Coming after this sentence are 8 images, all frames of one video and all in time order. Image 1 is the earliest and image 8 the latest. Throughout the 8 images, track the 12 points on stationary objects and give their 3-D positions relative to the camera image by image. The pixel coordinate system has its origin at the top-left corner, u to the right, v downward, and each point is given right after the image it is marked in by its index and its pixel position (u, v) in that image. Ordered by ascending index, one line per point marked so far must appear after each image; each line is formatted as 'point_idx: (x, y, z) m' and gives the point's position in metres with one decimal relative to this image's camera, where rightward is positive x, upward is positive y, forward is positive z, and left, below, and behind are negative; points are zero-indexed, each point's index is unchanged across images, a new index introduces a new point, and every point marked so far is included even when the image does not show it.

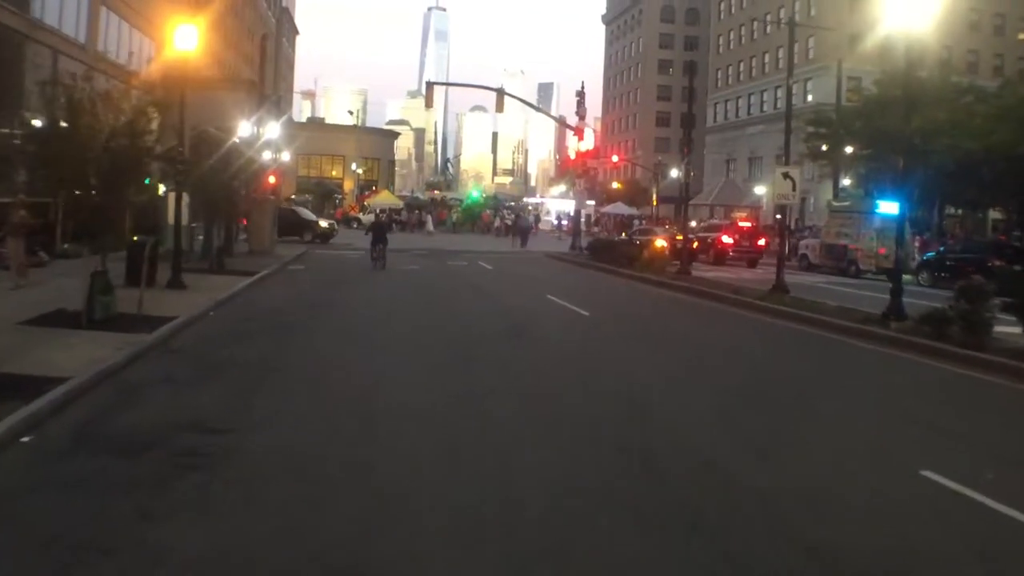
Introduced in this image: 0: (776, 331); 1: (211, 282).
0: (+4.8, -0.8, +17.2) m
1: (-6.2, +0.1, +18.6) m
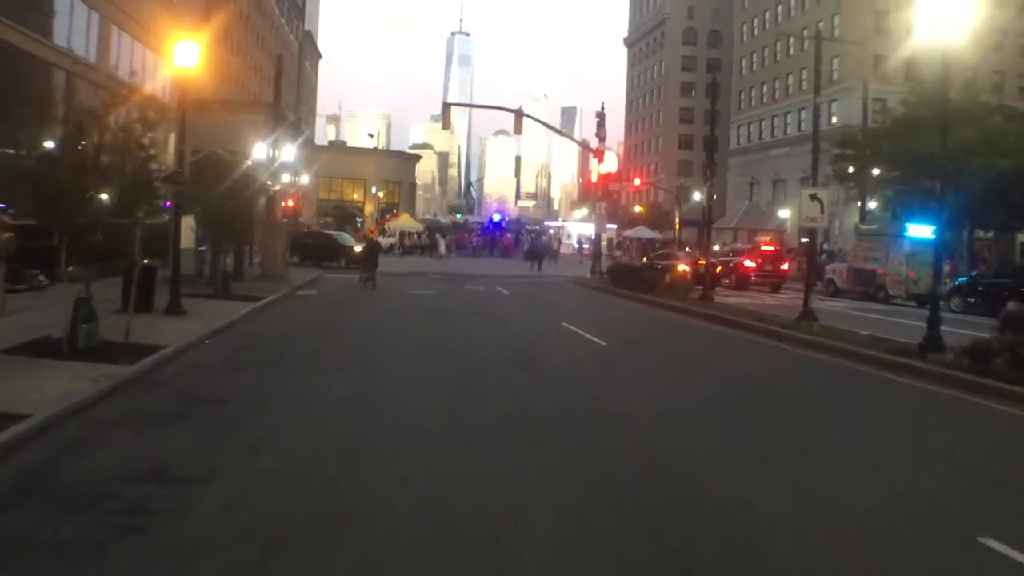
0: (+5.0, -1.3, +16.3) m
1: (-5.9, -0.4, +18.0) m
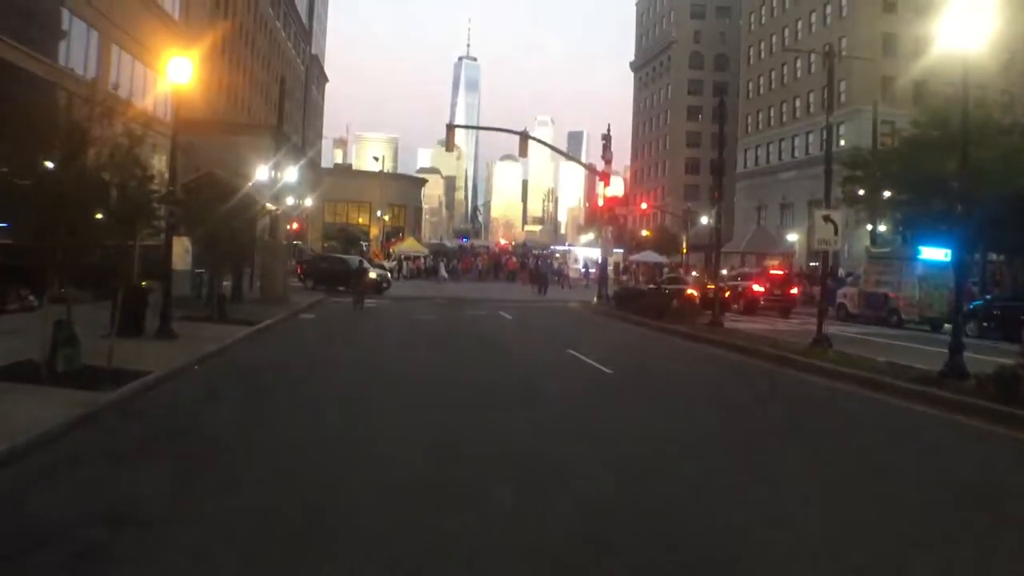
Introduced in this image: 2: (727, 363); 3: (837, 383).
0: (+5.1, -1.8, +15.6) m
1: (-5.9, -0.8, +17.4) m
2: (+4.4, -1.6, +18.7) m
3: (+5.8, -1.7, +16.3) m
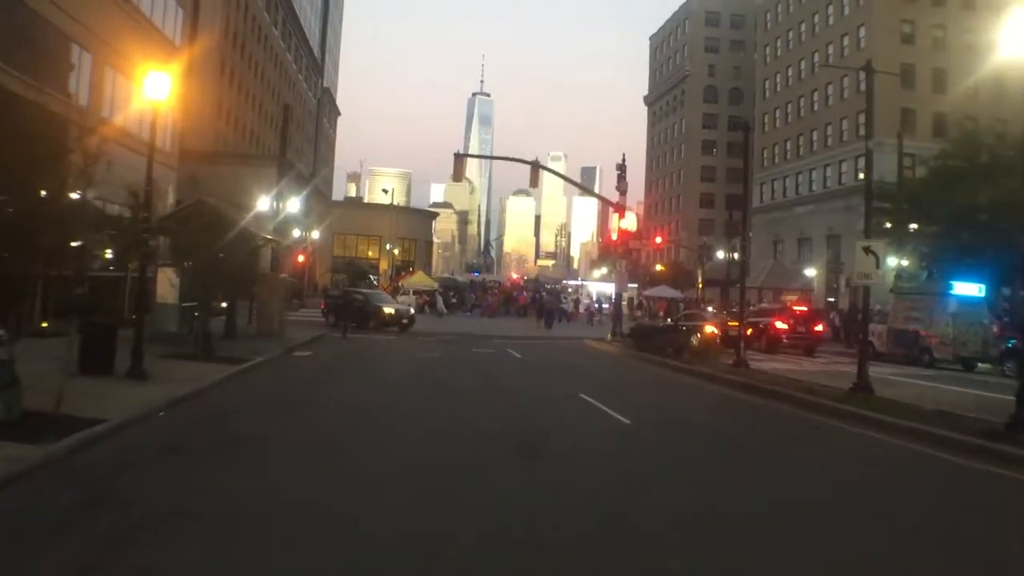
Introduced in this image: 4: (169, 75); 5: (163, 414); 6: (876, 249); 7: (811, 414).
0: (+5.2, -2.3, +14.0) m
1: (-5.7, -1.5, +16.0) m
2: (+4.6, -2.3, +17.1) m
3: (+5.9, -2.3, +14.7) m
4: (-5.1, +3.2, +13.7) m
5: (-4.7, -1.7, +12.3) m
6: (+7.2, +0.8, +18.4) m
7: (+5.4, -2.3, +16.6) m
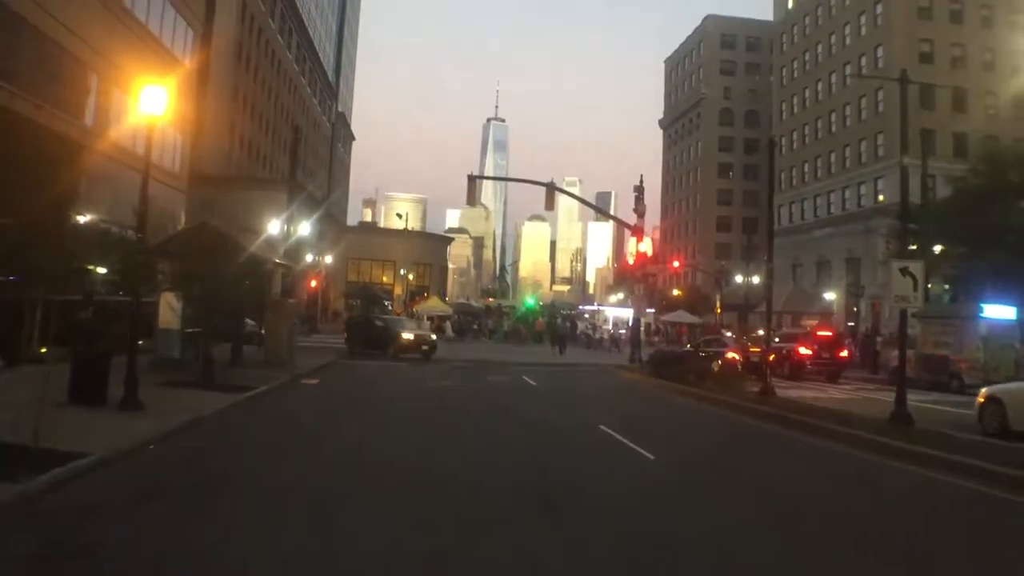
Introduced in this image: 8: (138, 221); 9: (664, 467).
0: (+5.4, -2.7, +13.1) m
1: (-5.5, -1.9, +15.3) m
2: (+4.9, -2.7, +16.2) m
3: (+6.1, -2.7, +13.7) m
4: (-4.9, +2.8, +13.1) m
5: (-4.6, -2.0, +11.6) m
6: (+7.5, +0.3, +17.6) m
7: (+5.6, -2.7, +15.7) m
8: (-7.6, +1.3, +18.0) m
9: (+2.2, -2.6, +13.5) m
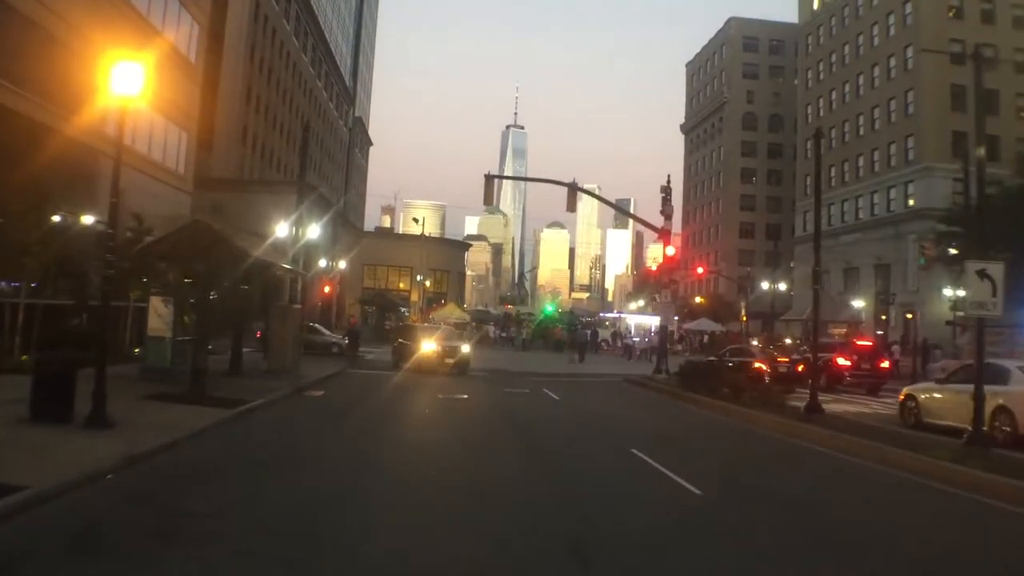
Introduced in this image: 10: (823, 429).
0: (+5.6, -2.7, +11.3) m
1: (-5.2, -1.9, +13.7) m
2: (+5.2, -2.8, +14.5) m
3: (+6.3, -2.7, +12.0) m
4: (-4.7, +2.8, +11.6) m
5: (-4.3, -2.0, +10.0) m
6: (+7.9, +0.2, +15.8) m
7: (+5.9, -2.8, +13.9) m
8: (-7.2, +1.3, +16.6) m
9: (+2.5, -2.7, +11.8) m
10: (+5.8, -2.7, +18.2) m
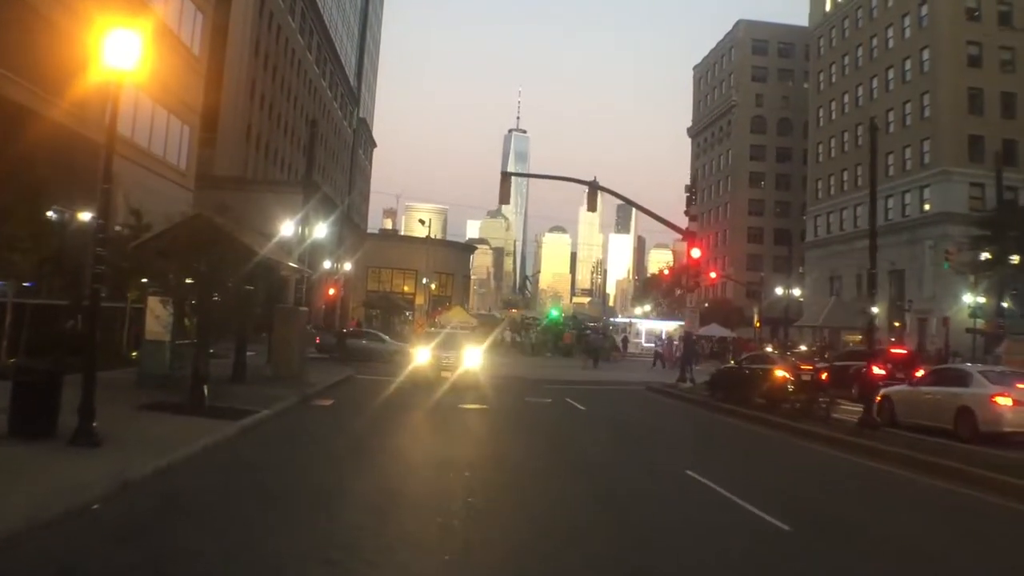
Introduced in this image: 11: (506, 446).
0: (+6.1, -2.8, +10.0) m
1: (-4.7, -1.9, +12.4) m
2: (+5.6, -2.9, +13.1) m
3: (+6.8, -2.8, +10.6) m
4: (-4.2, +2.8, +10.2) m
5: (-3.9, -2.0, +8.7) m
6: (+8.4, +0.1, +14.4) m
7: (+6.4, -2.8, +12.5) m
8: (-6.7, +1.3, +15.2) m
9: (+3.0, -2.7, +10.4) m
10: (+6.3, -2.8, +16.9) m
11: (-0.3, -2.7, +16.3) m
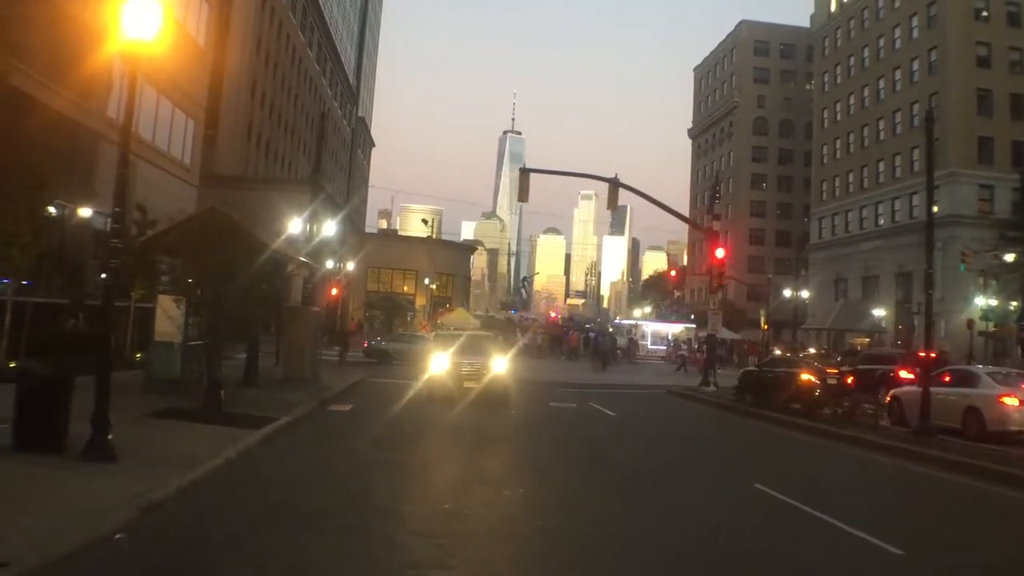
0: (+6.7, -2.8, +9.0) m
1: (-4.1, -1.9, +11.4) m
2: (+6.2, -2.9, +12.2) m
3: (+7.4, -2.8, +9.7) m
4: (-3.6, +2.8, +9.3) m
5: (-3.3, -2.0, +7.7) m
6: (+8.9, +0.1, +13.5) m
7: (+7.0, -2.8, +11.6) m
8: (-6.2, +1.3, +14.2) m
9: (+3.6, -2.7, +9.5) m
10: (+6.9, -2.8, +15.9) m
11: (+0.3, -2.7, +15.4) m
